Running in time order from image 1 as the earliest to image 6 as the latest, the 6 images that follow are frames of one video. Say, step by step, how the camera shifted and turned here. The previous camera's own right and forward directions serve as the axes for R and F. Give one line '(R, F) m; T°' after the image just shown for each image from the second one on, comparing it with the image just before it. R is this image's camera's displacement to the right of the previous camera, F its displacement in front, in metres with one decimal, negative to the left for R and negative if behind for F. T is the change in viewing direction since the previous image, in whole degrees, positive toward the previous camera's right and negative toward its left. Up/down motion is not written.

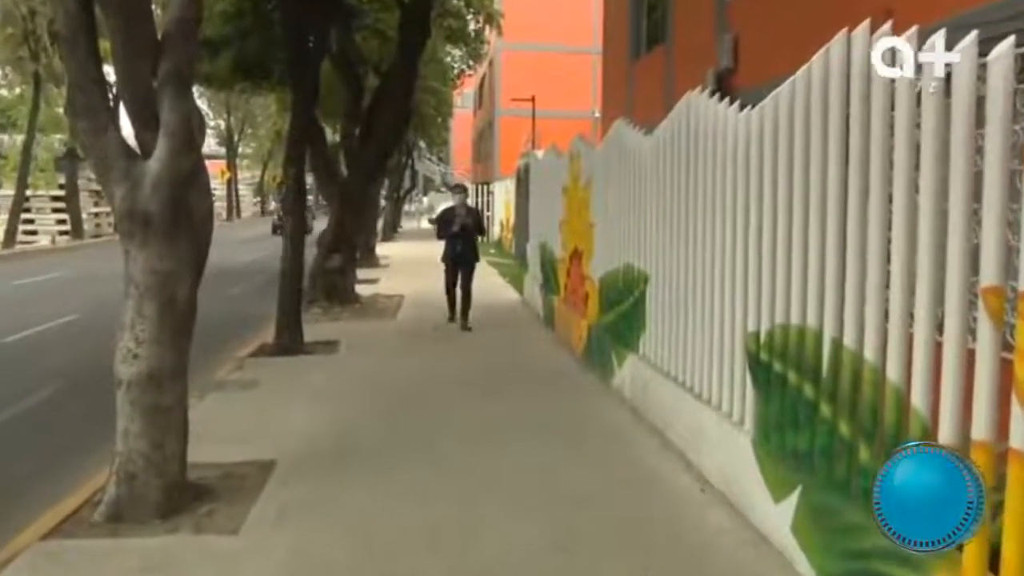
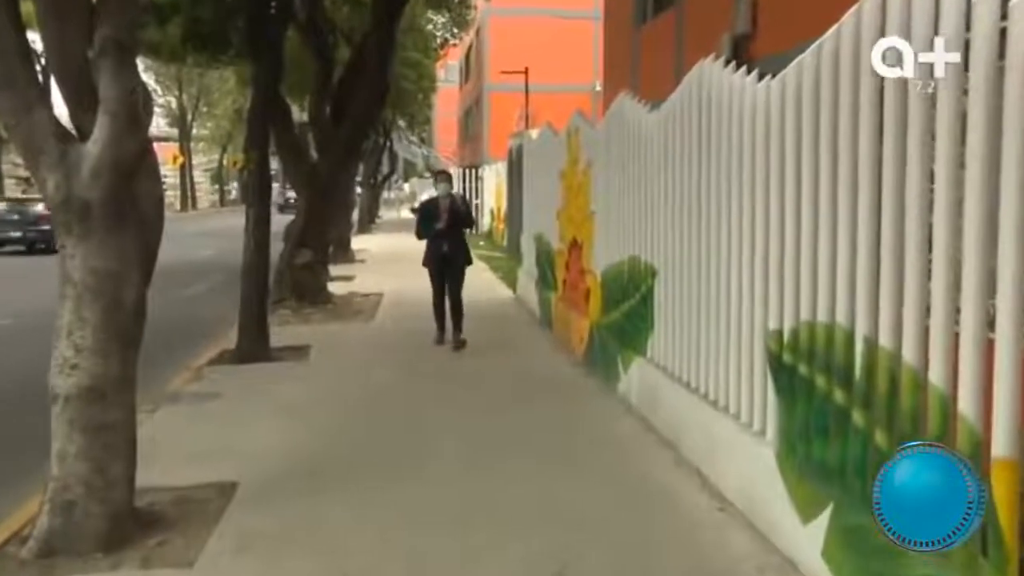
(0.0, +0.8) m; 0°
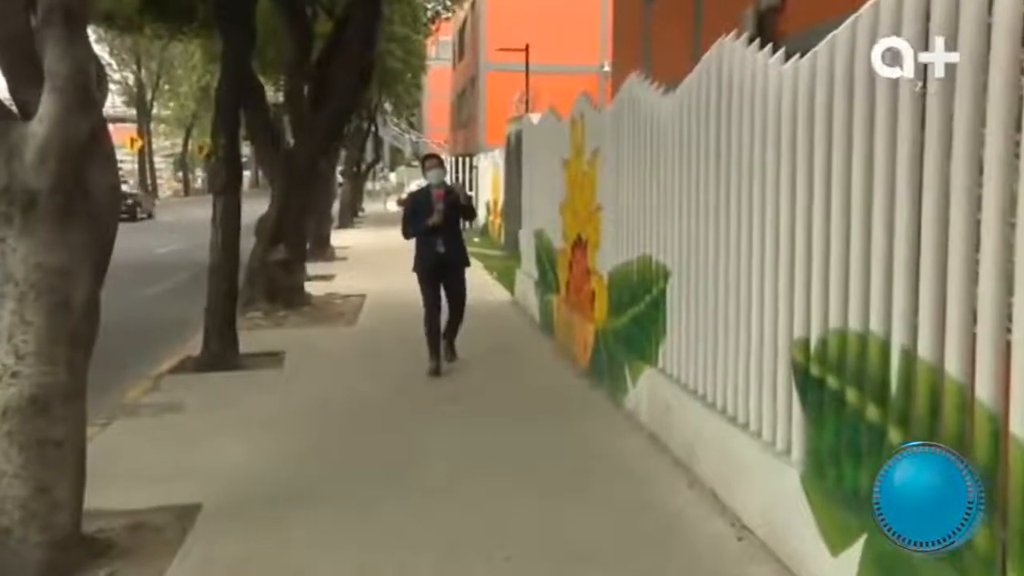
(0.0, +0.7) m; 0°
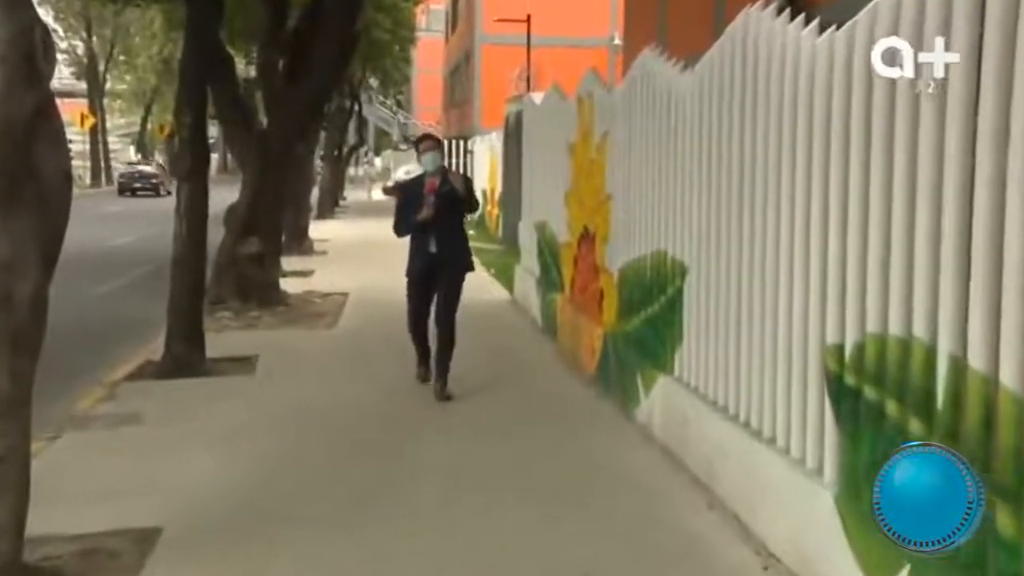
(0.0, +0.7) m; 0°
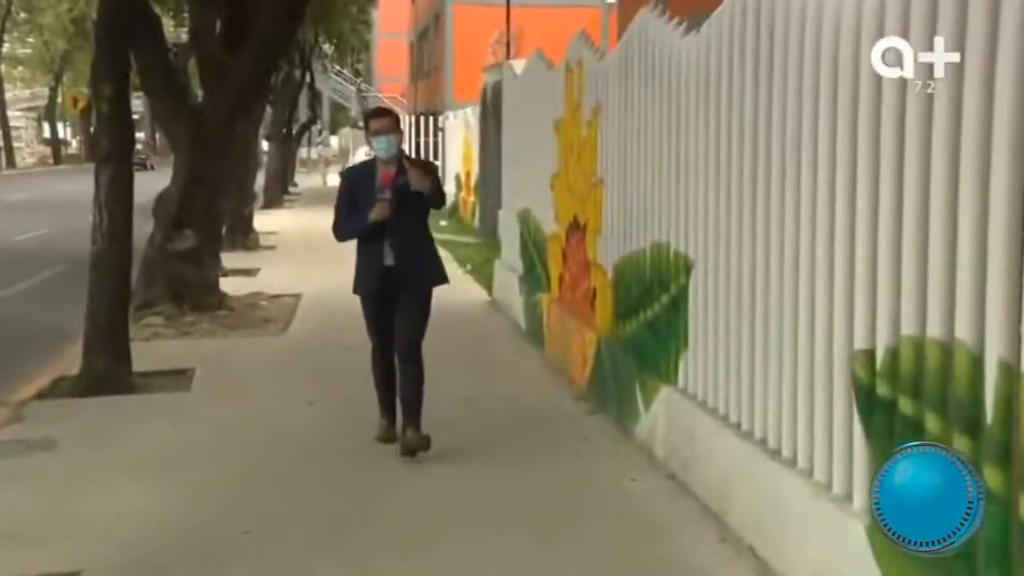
(0.0, +0.8) m; +1°
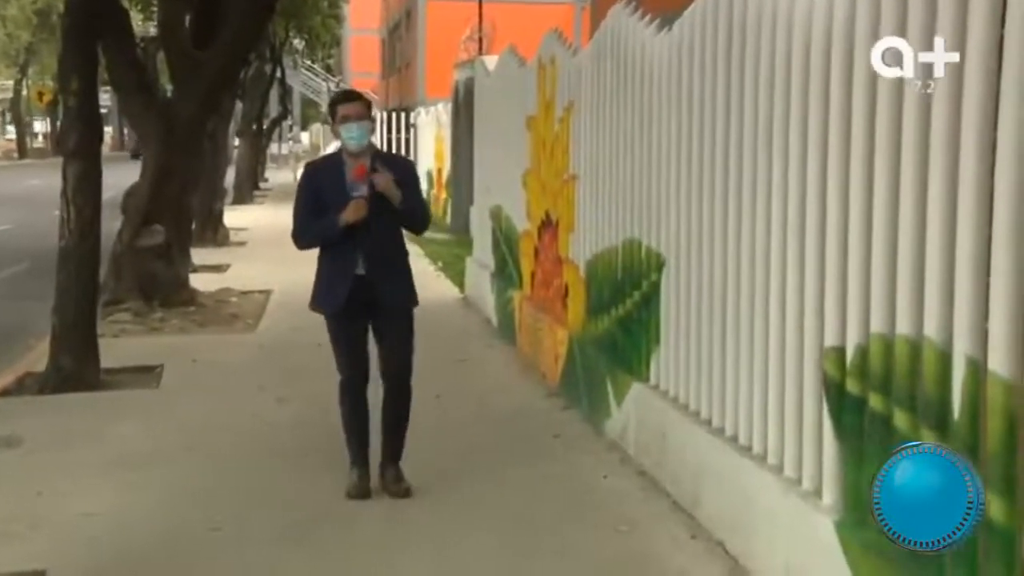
(+0.1, 0.0) m; +1°
